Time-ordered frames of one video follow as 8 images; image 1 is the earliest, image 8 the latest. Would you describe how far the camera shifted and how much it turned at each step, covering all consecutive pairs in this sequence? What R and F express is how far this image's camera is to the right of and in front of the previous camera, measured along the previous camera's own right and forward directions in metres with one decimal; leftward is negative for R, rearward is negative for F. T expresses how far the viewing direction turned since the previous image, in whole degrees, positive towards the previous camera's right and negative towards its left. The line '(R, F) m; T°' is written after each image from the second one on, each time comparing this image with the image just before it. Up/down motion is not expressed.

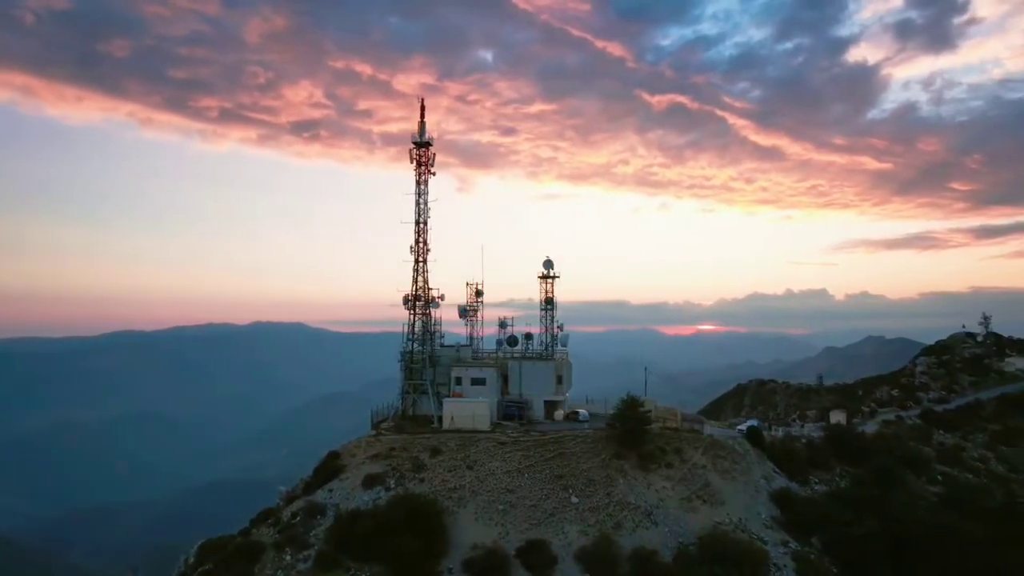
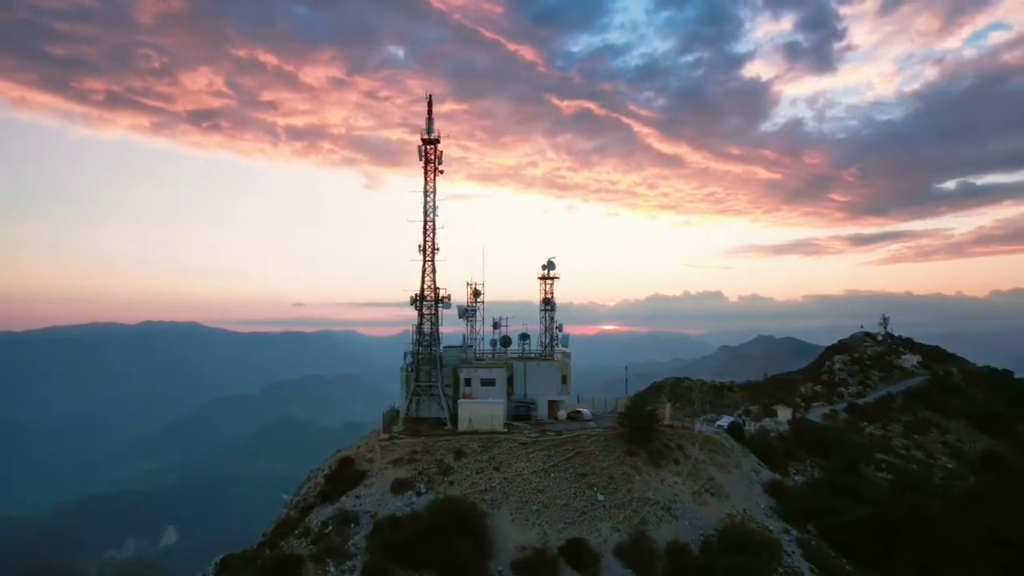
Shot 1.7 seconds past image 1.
(-4.9, +0.3) m; +8°
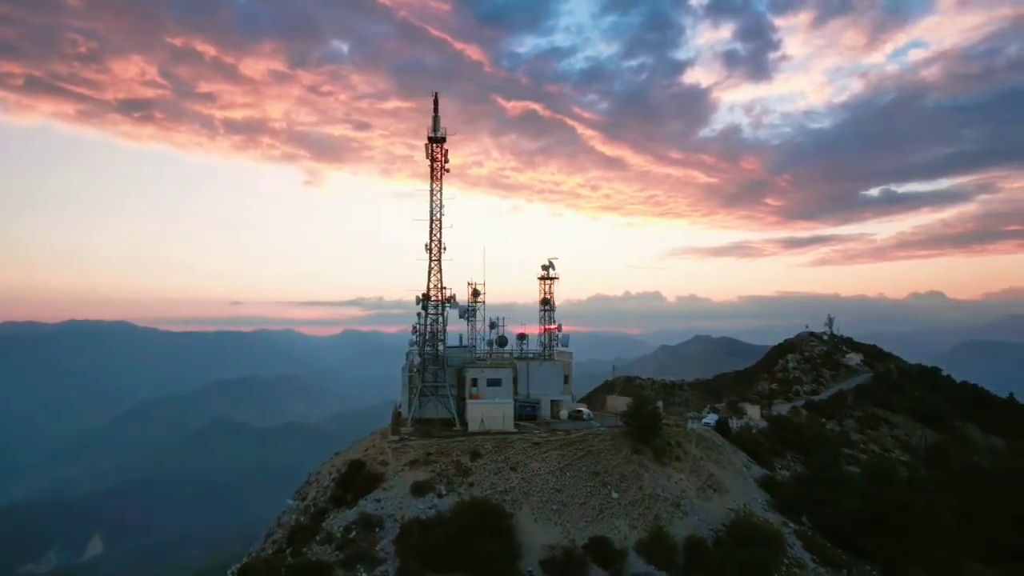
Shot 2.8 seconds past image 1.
(-3.0, +0.1) m; +5°
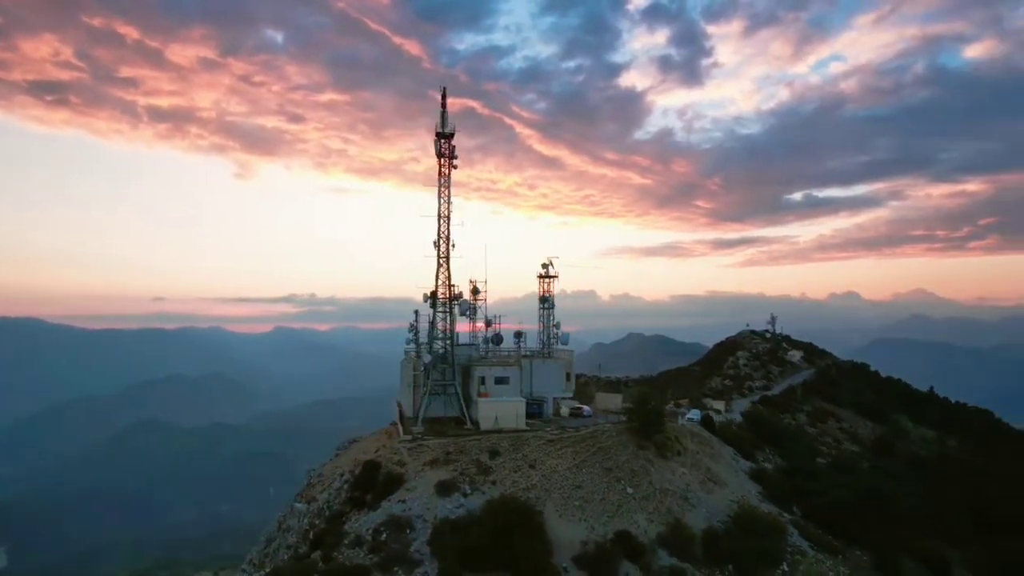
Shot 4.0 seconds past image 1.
(-3.4, +0.2) m; +6°
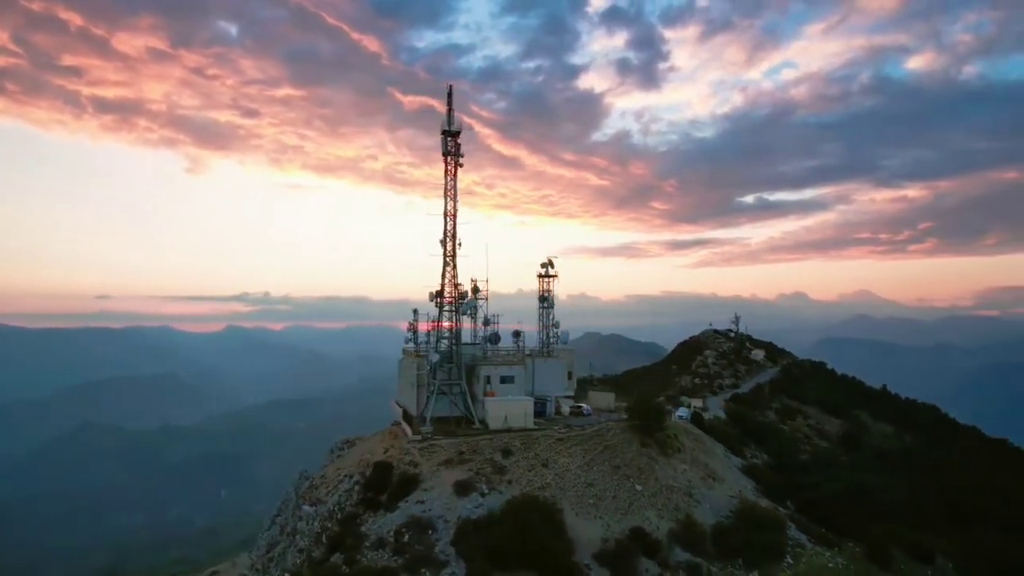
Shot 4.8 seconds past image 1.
(-2.3, +0.1) m; +4°
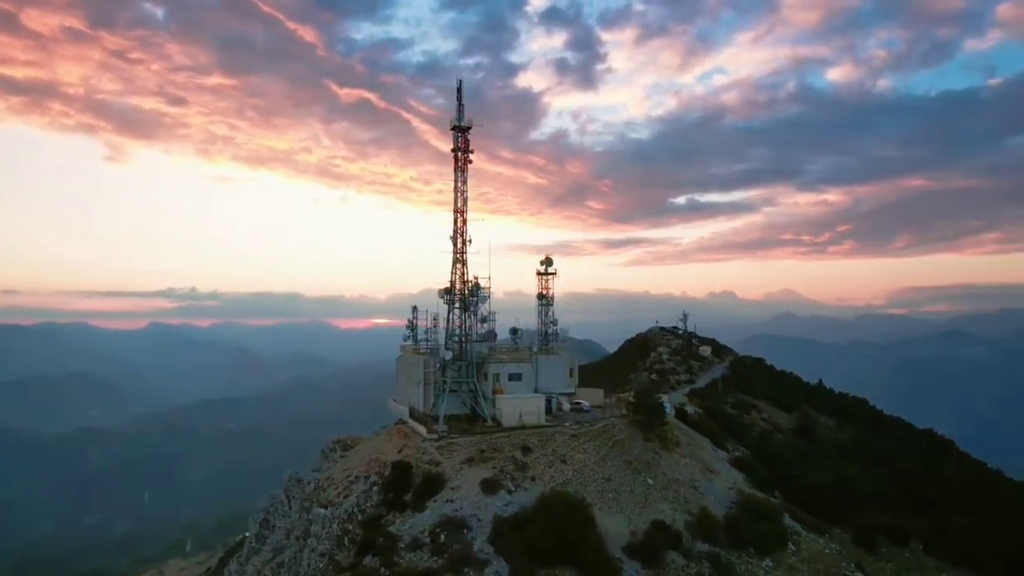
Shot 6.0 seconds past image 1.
(-3.4, +0.2) m; +6°
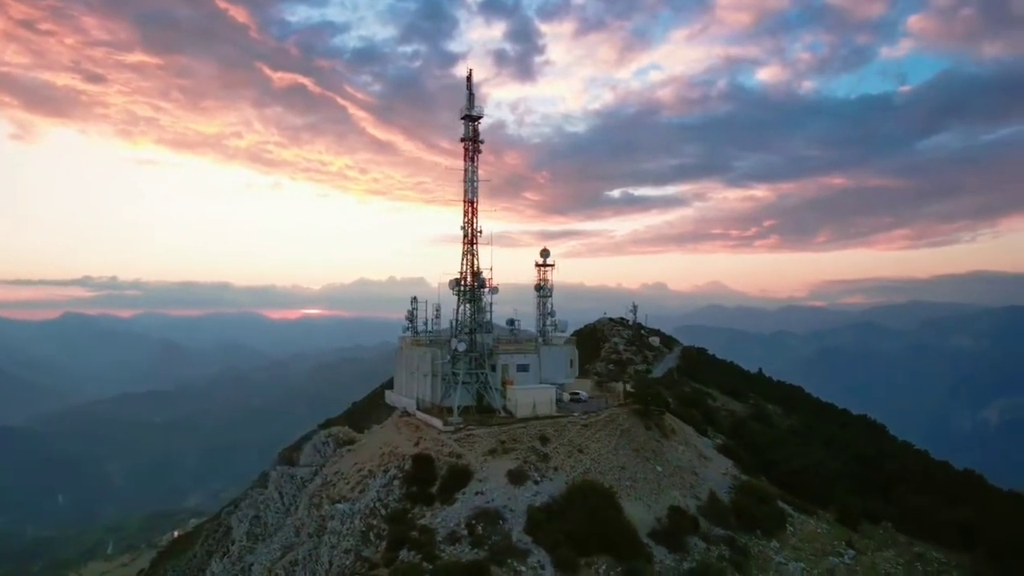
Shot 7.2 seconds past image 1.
(-3.4, +0.2) m; +6°
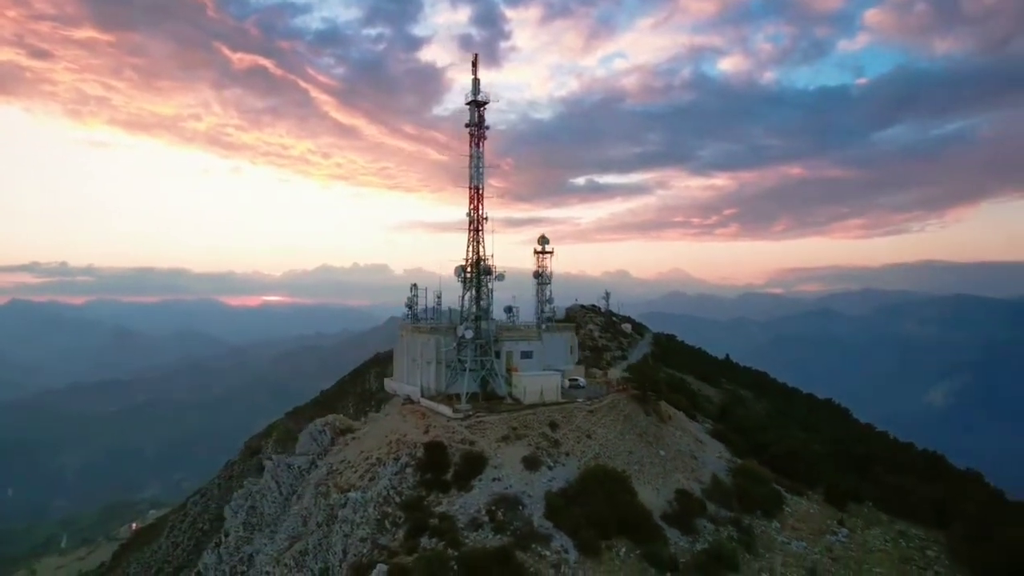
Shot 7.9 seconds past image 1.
(-1.9, +0.1) m; +3°
